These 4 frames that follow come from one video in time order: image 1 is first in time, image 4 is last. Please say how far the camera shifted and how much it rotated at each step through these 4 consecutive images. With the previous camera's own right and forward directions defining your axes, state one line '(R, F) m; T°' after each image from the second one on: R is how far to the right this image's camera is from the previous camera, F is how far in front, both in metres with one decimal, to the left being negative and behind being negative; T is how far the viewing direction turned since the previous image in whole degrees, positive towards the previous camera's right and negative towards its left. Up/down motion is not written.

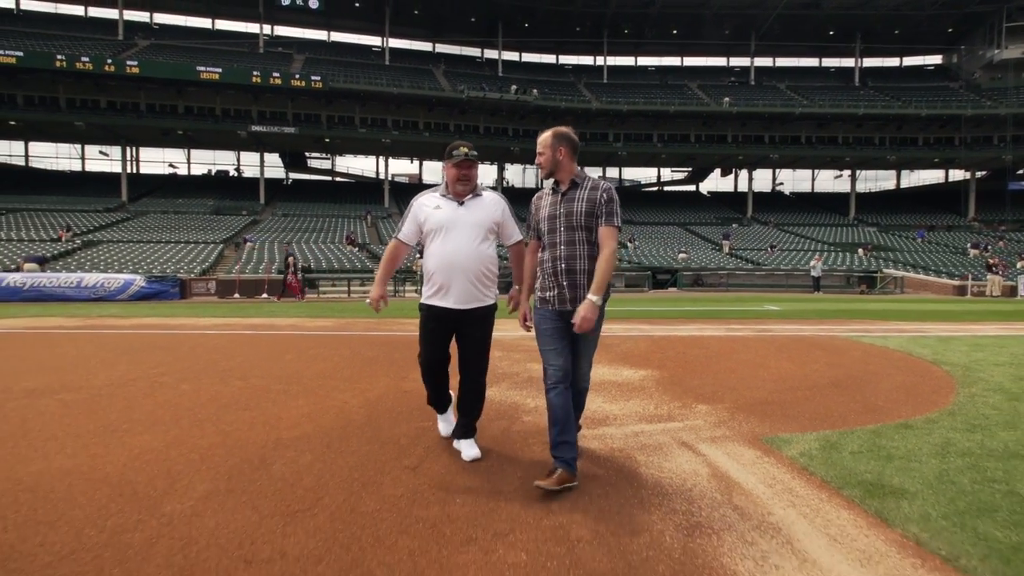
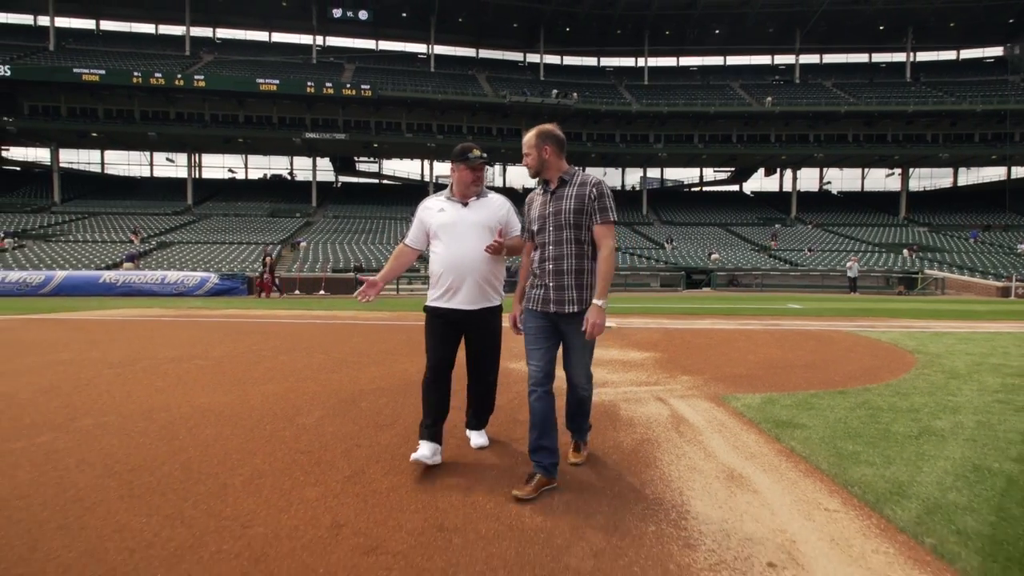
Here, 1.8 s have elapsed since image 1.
(+0.2, -1.1) m; -4°
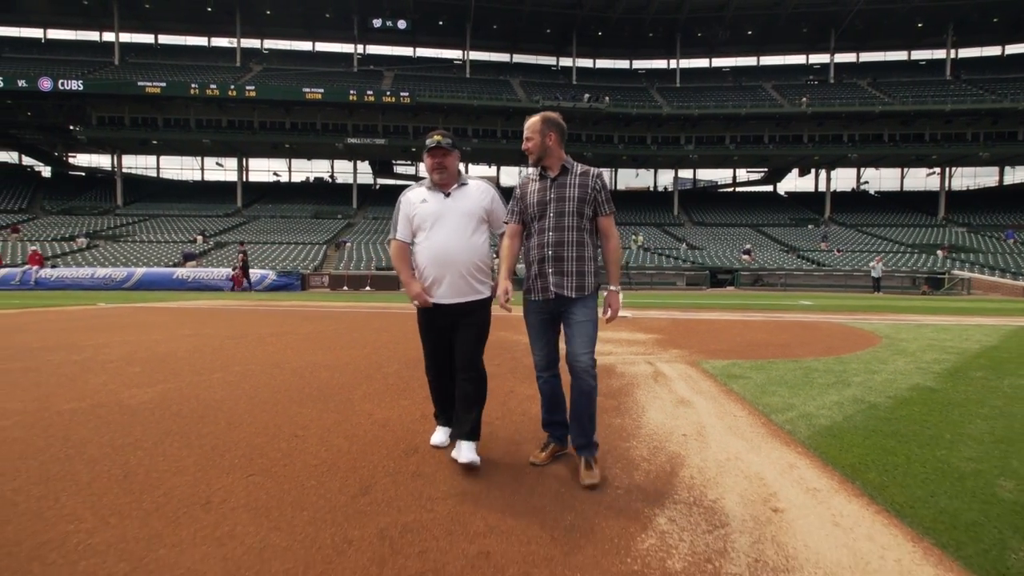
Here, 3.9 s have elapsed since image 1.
(+0.1, -1.3) m; -3°
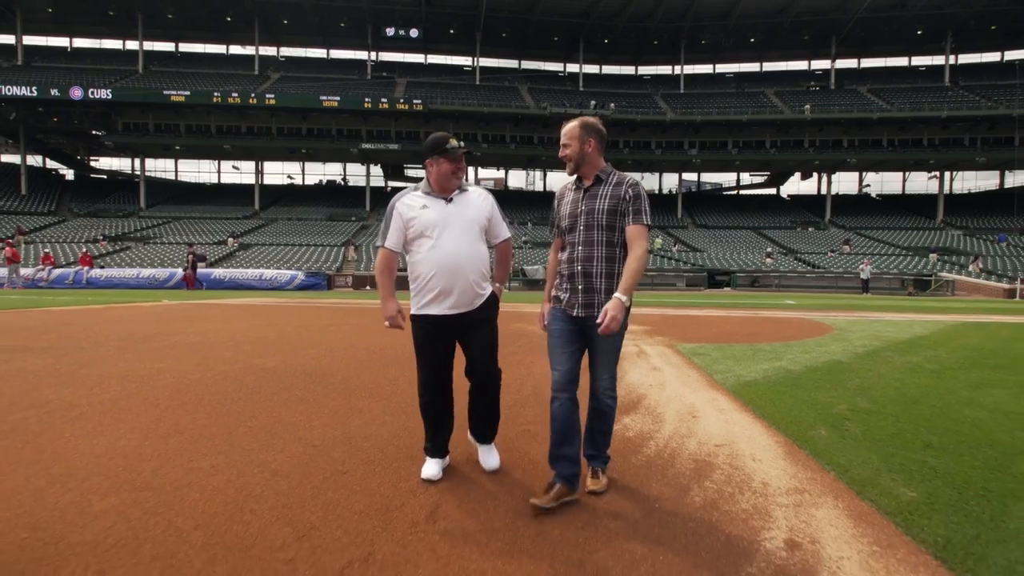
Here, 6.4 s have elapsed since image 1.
(-0.1, -1.5) m; -1°
